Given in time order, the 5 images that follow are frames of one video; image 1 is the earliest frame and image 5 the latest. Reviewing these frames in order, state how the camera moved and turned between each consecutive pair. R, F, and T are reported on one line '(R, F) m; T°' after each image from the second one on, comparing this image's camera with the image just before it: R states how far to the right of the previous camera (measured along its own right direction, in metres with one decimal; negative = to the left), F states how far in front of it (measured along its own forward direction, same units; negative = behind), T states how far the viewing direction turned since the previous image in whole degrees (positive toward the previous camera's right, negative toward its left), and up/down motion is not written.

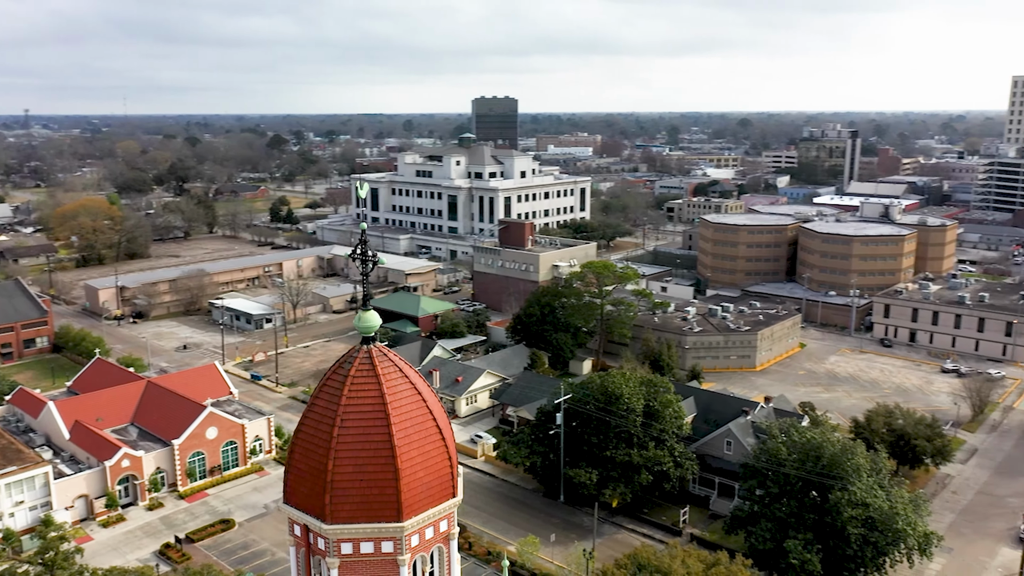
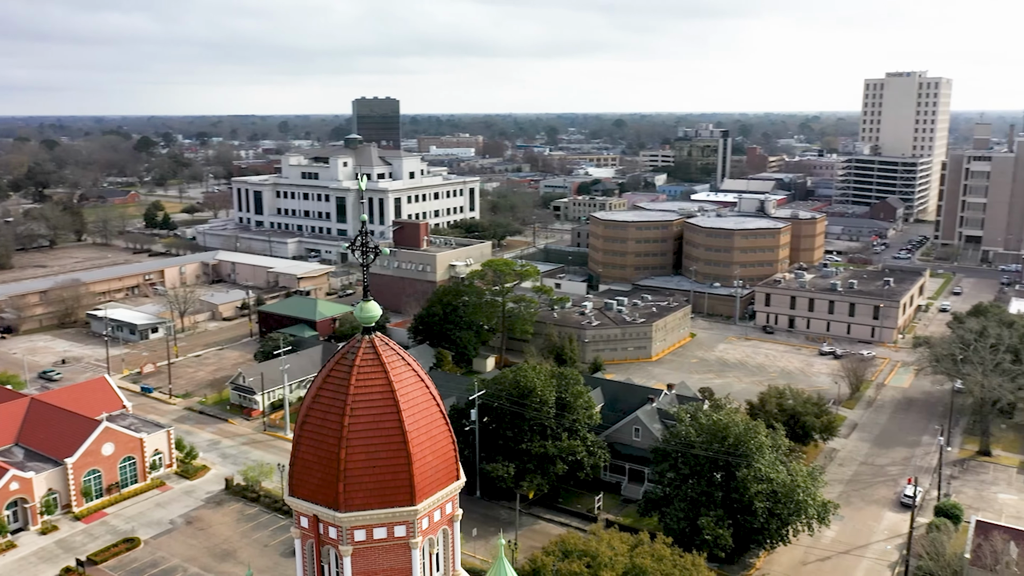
(-0.8, -0.2) m; +8°
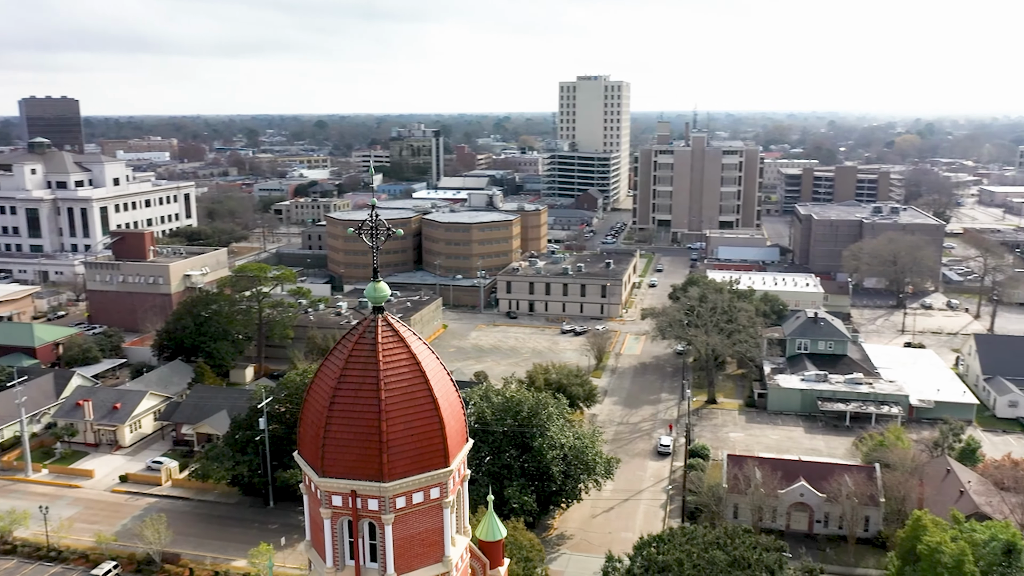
(-2.1, -0.2) m; +20°
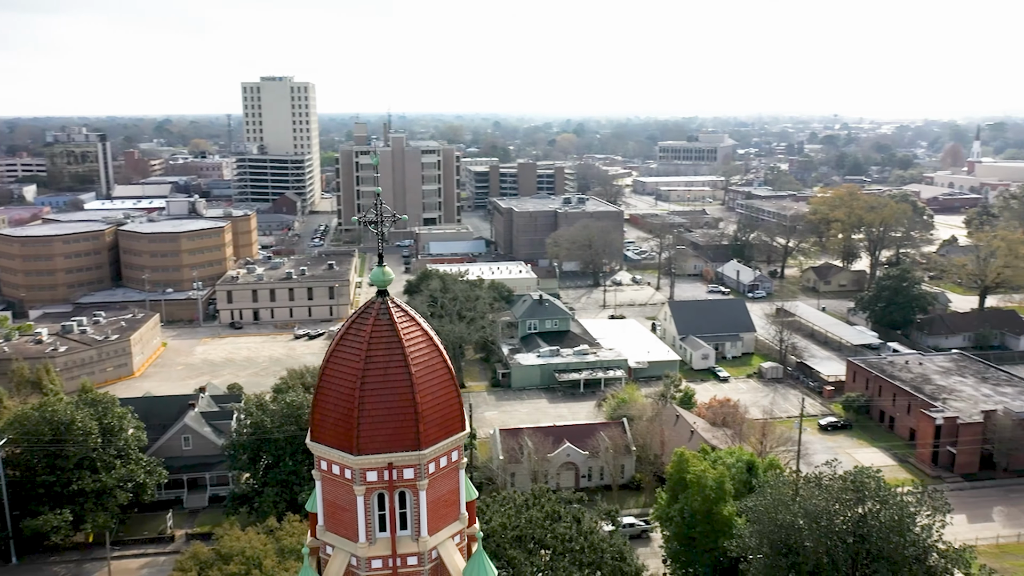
(-2.4, -0.3) m; +21°
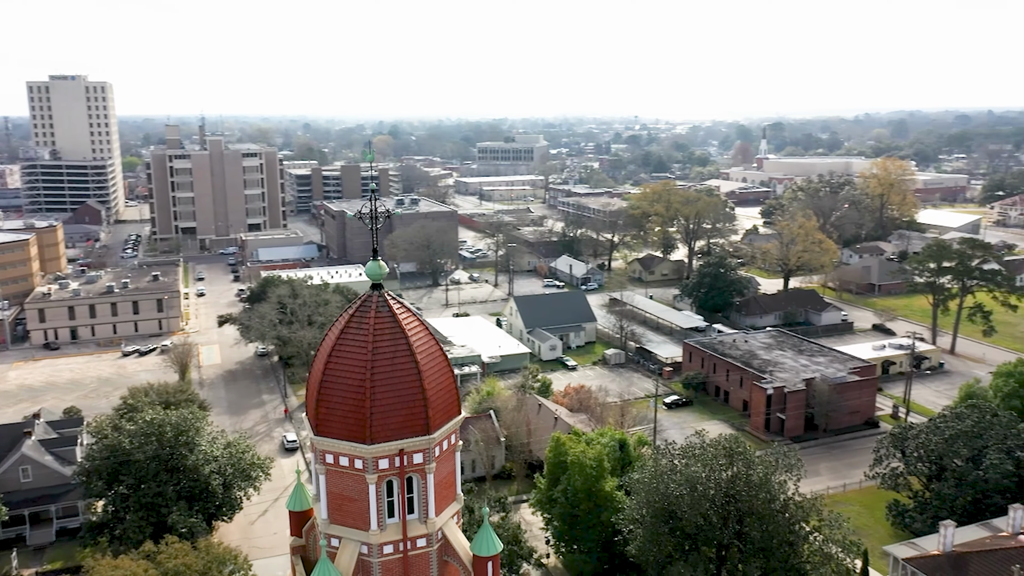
(-1.4, -0.2) m; +12°
